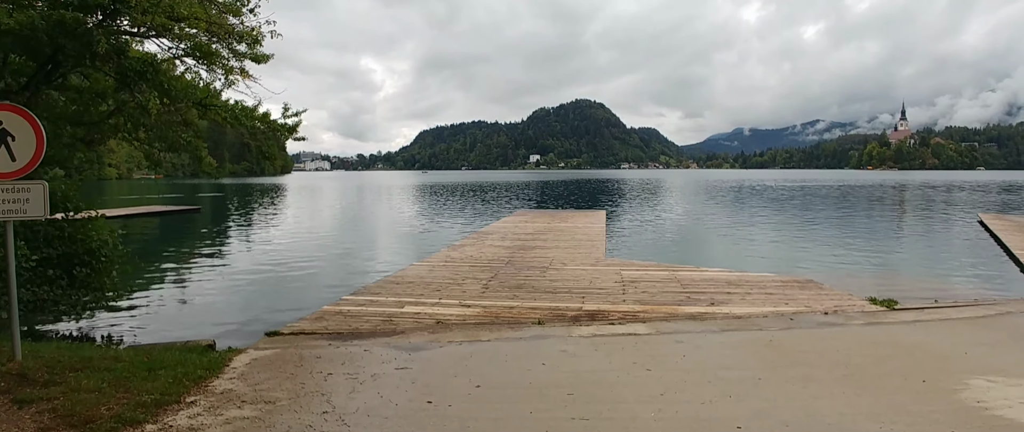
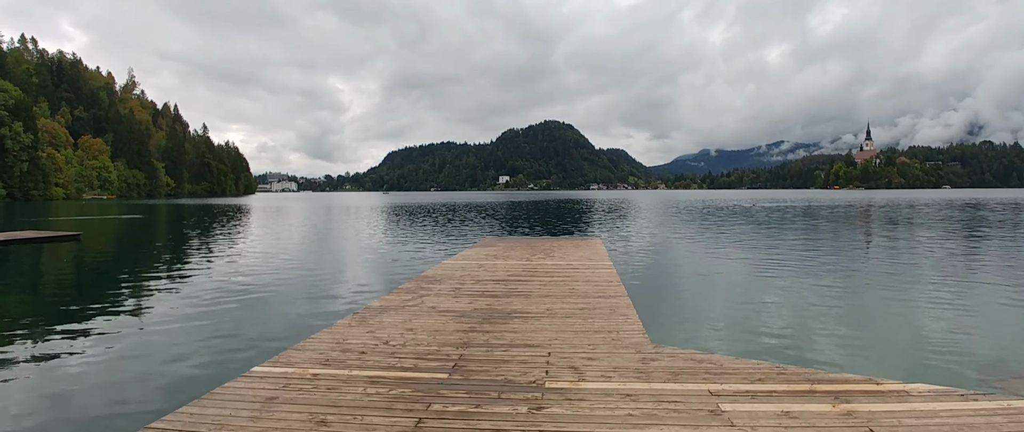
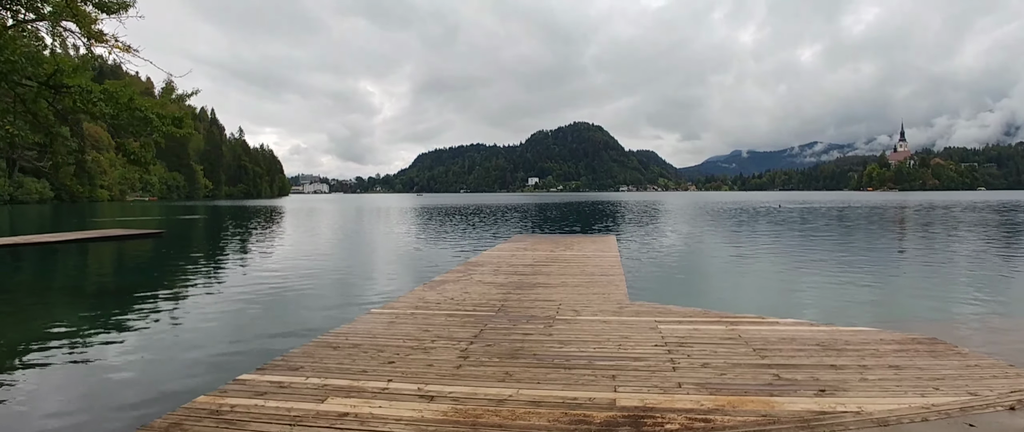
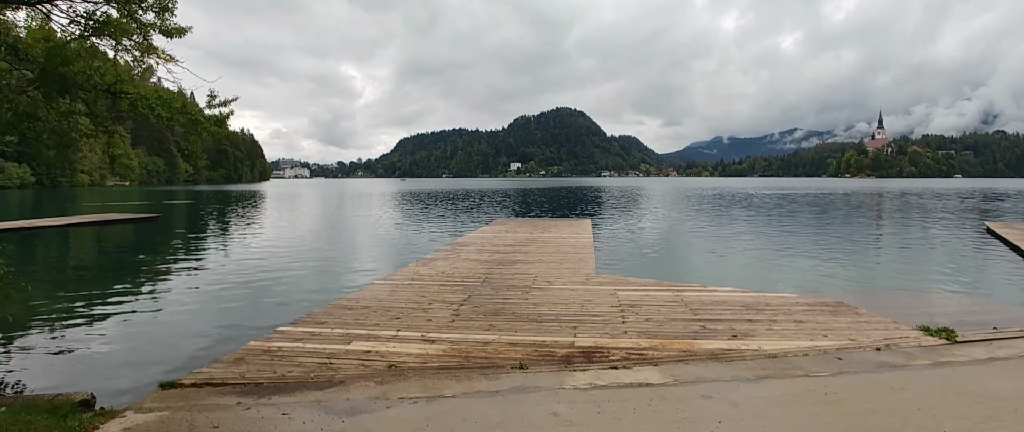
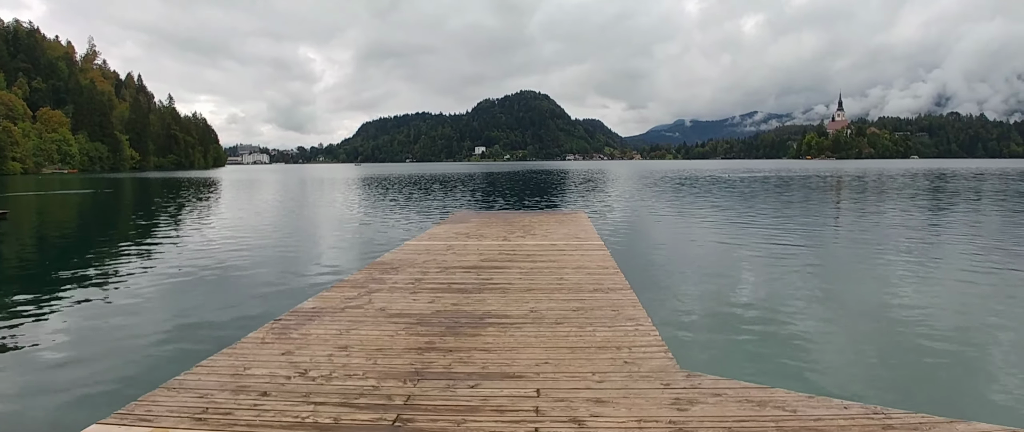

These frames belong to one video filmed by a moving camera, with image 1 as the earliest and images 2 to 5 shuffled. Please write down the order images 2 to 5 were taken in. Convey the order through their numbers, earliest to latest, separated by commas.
4, 3, 2, 5
